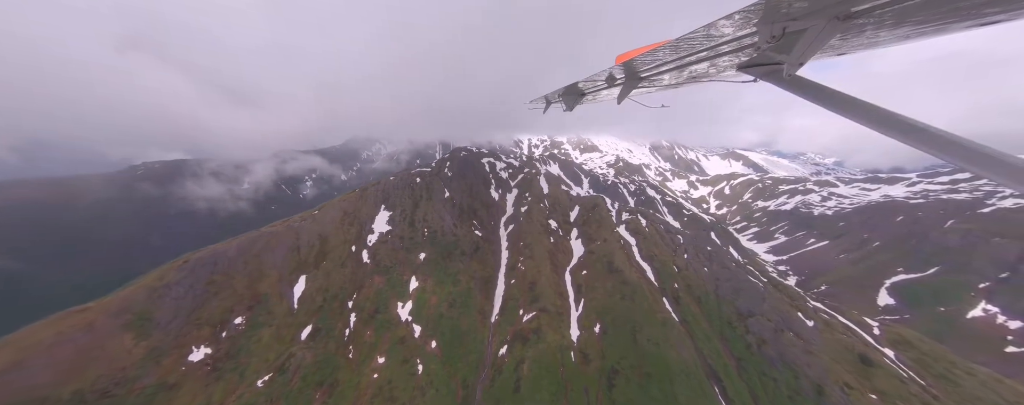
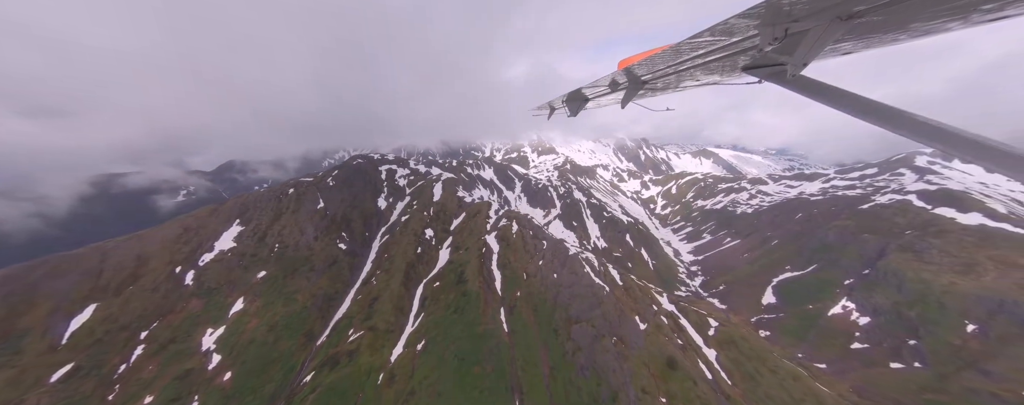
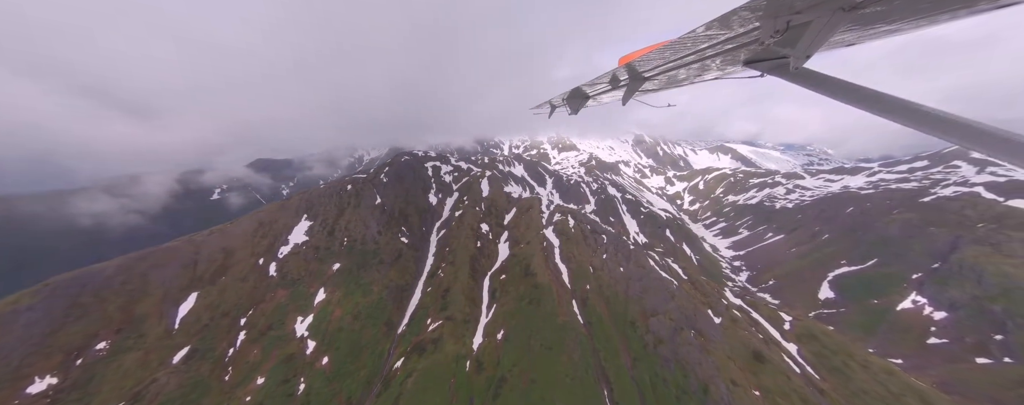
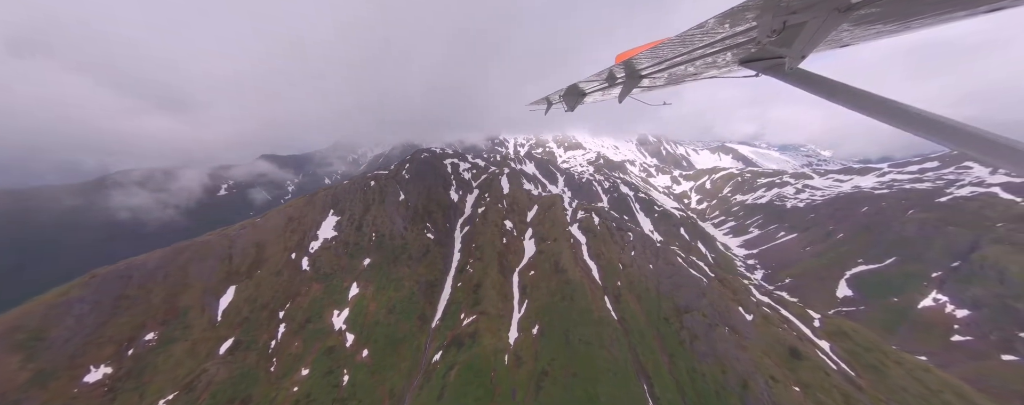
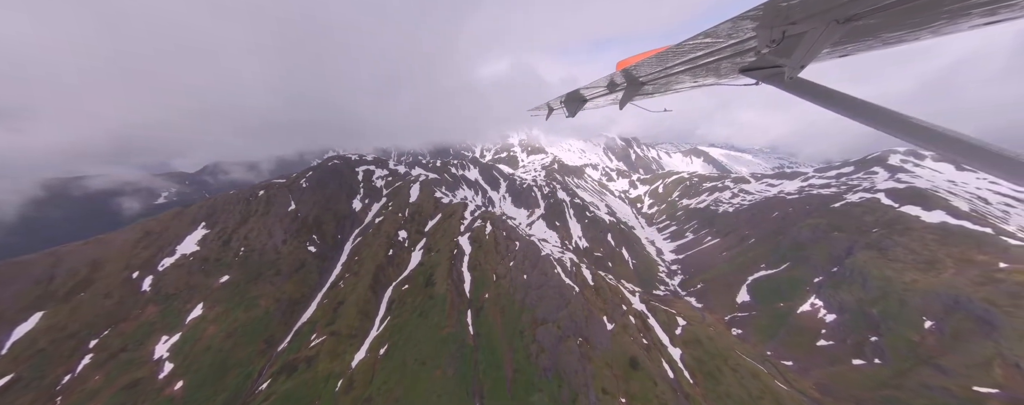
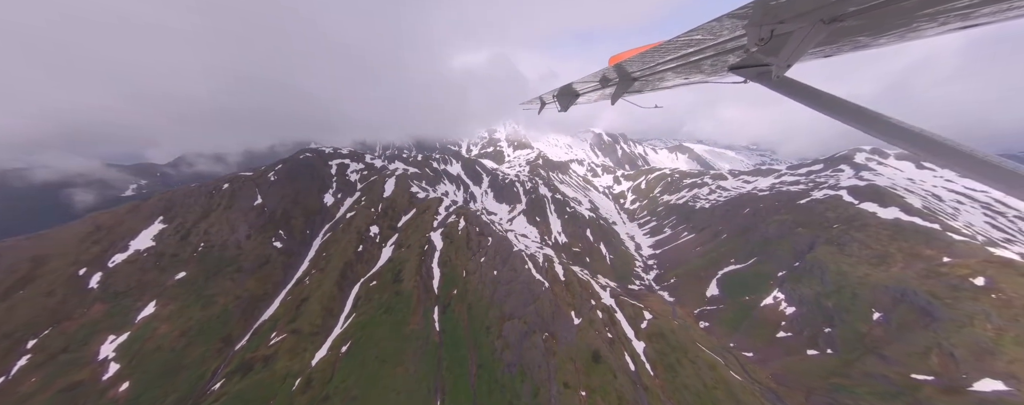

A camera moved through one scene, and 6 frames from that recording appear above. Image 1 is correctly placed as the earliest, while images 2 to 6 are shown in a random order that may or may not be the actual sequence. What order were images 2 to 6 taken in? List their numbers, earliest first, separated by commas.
4, 3, 2, 5, 6
